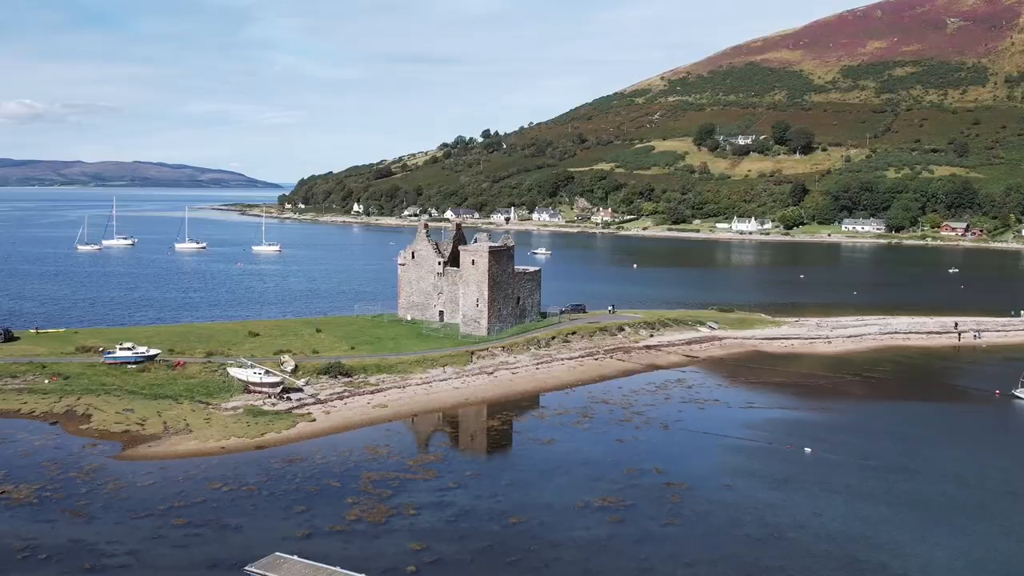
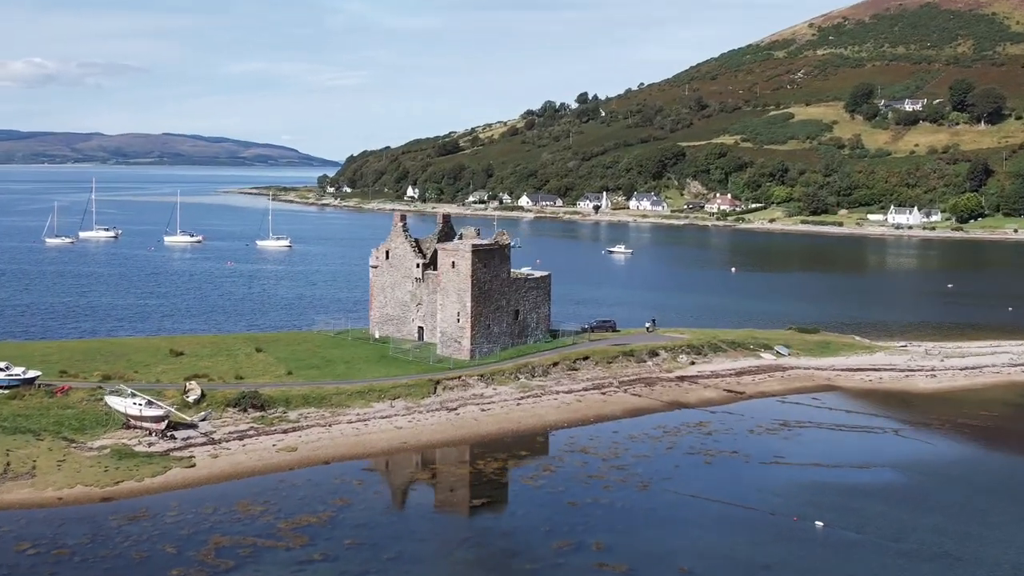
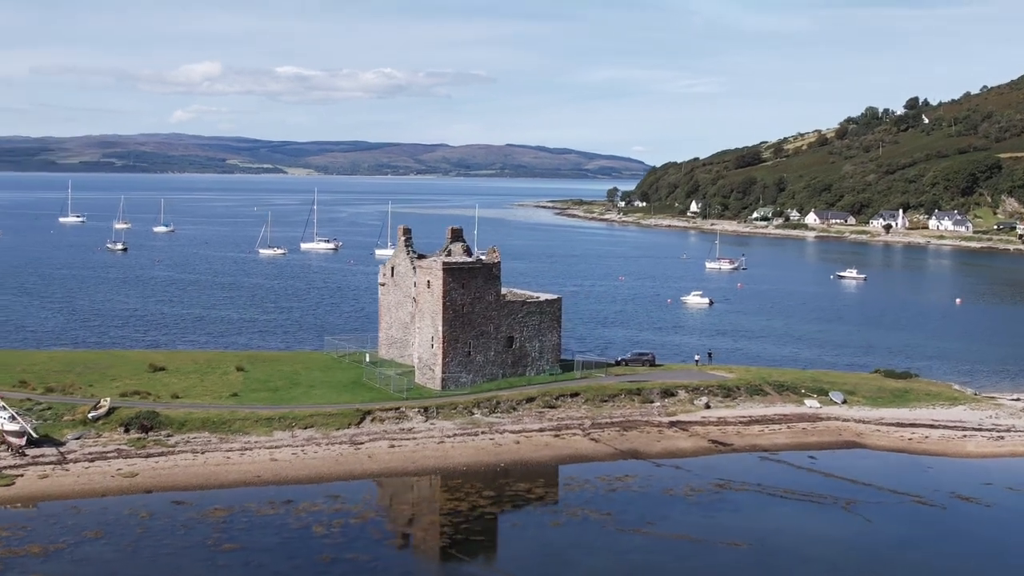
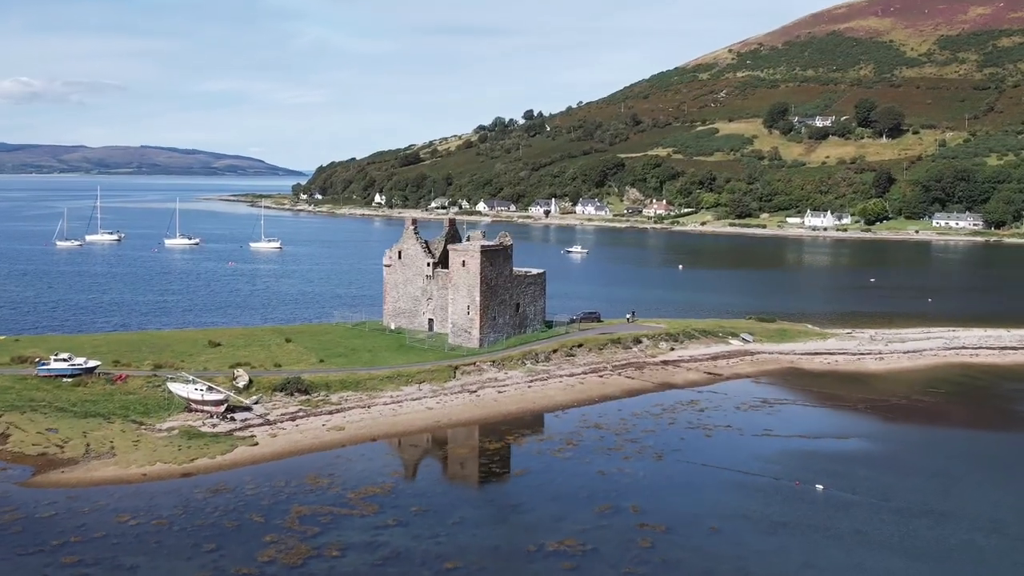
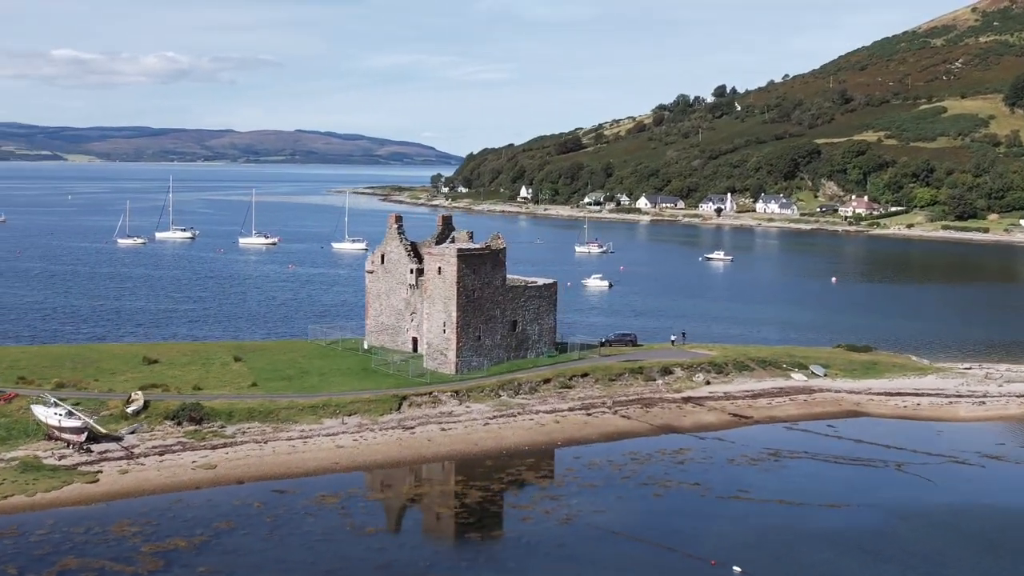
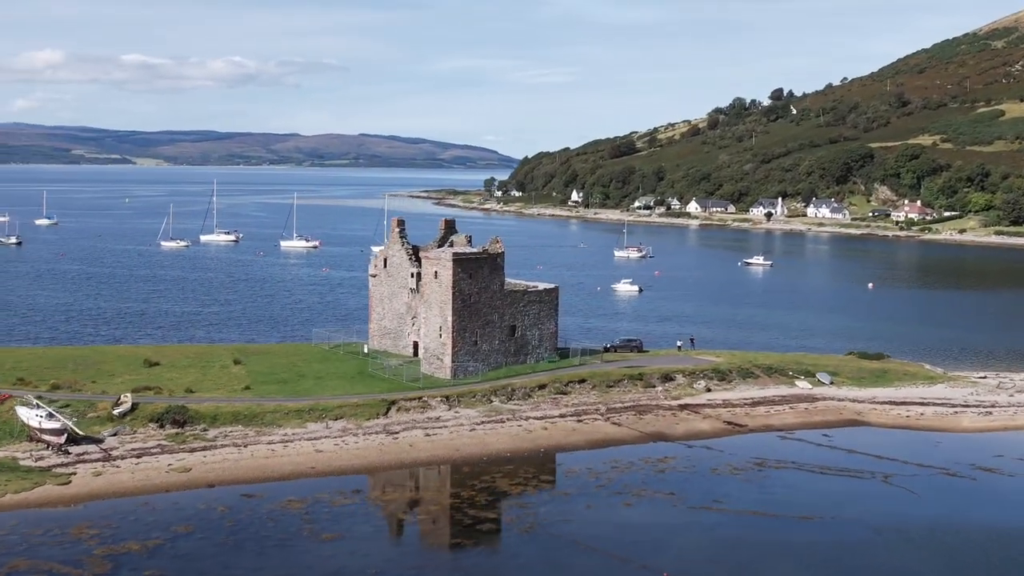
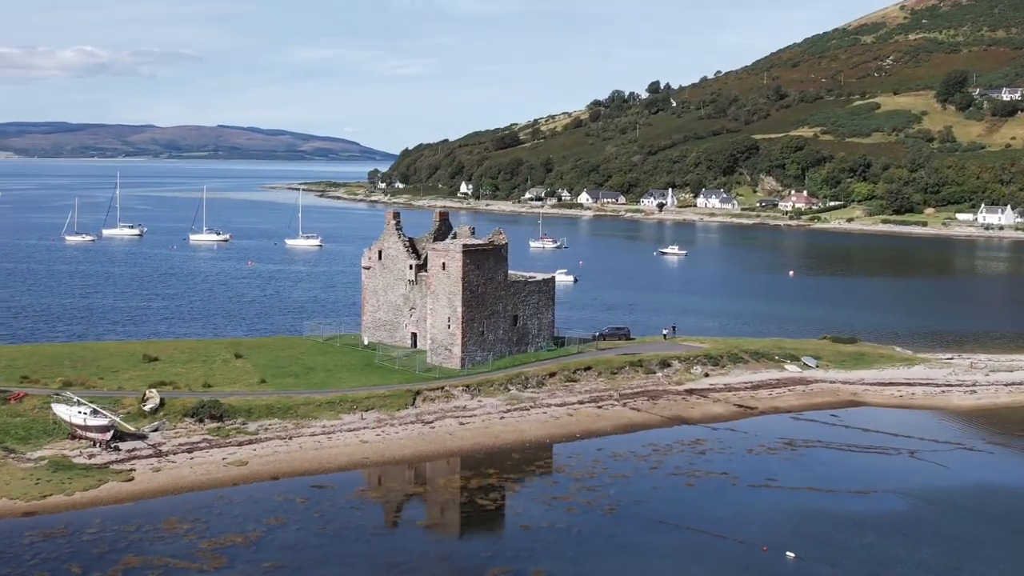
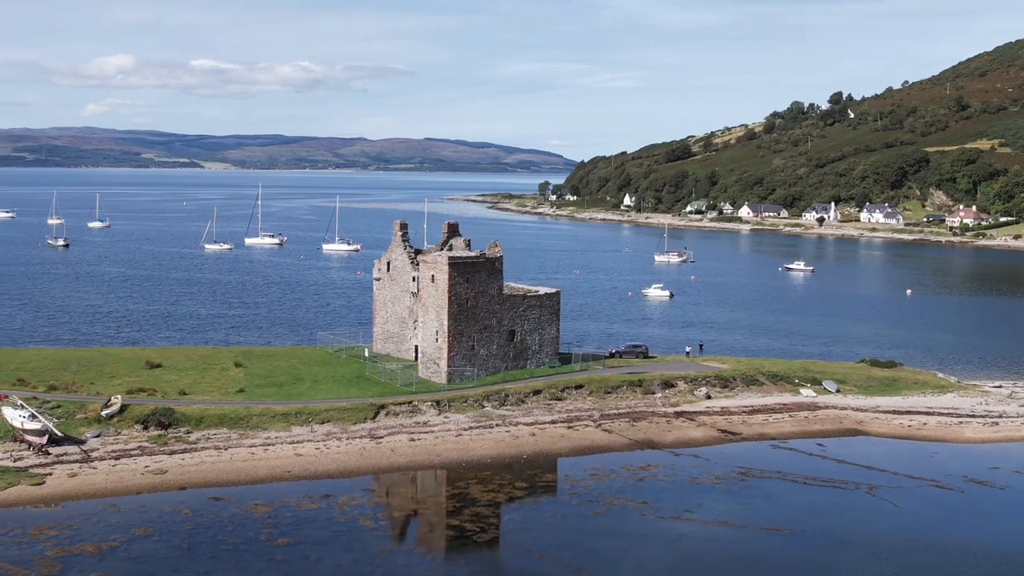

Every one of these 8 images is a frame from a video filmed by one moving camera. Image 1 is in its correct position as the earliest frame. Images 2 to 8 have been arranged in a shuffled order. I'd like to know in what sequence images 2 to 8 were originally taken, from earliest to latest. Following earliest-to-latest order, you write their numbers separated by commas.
4, 2, 7, 5, 6, 8, 3
